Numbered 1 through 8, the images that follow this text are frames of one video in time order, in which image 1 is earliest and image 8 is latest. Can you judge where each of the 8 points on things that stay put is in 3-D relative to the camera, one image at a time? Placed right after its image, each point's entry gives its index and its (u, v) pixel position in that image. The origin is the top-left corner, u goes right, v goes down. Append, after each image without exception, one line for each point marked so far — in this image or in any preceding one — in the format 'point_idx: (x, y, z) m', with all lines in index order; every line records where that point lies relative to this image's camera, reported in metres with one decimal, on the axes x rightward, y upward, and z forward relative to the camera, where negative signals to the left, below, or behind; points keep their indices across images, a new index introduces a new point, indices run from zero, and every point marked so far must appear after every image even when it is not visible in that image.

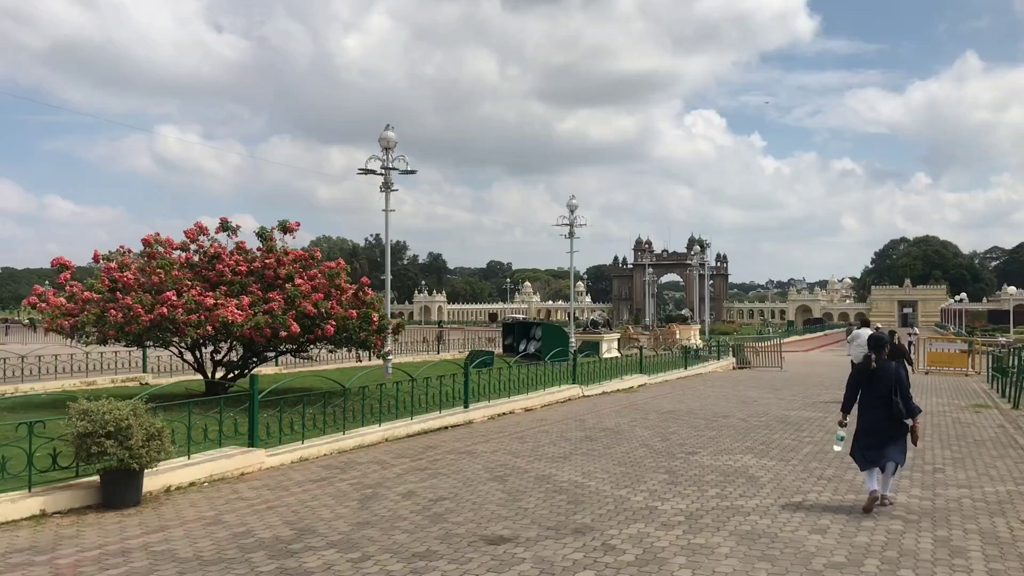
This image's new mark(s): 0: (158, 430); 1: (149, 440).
0: (-2.4, -1.0, +6.7) m
1: (-2.5, -1.0, +6.7) m
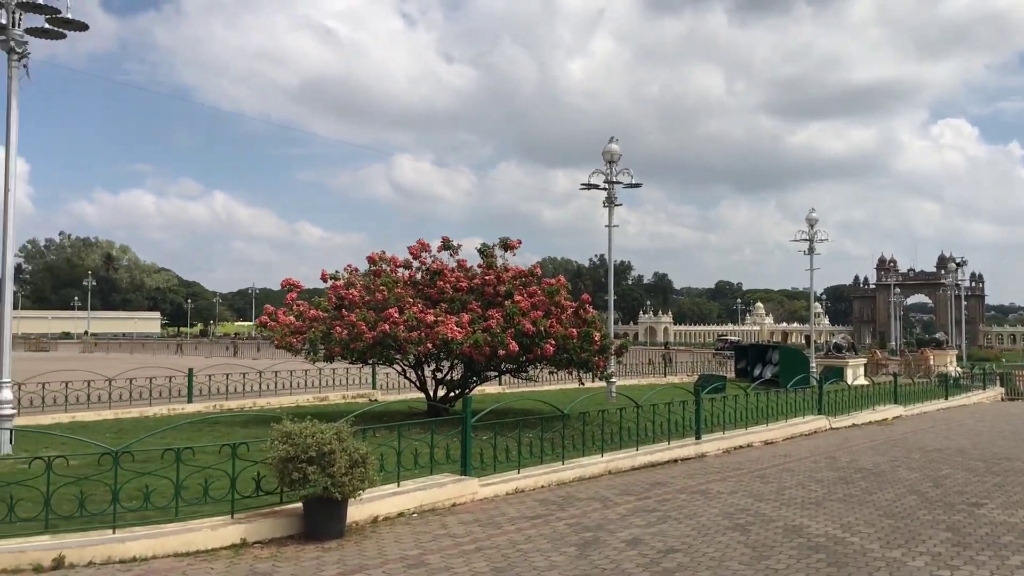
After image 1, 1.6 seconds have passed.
0: (-1.0, -1.1, +6.2) m
1: (-1.0, -1.1, +6.1) m
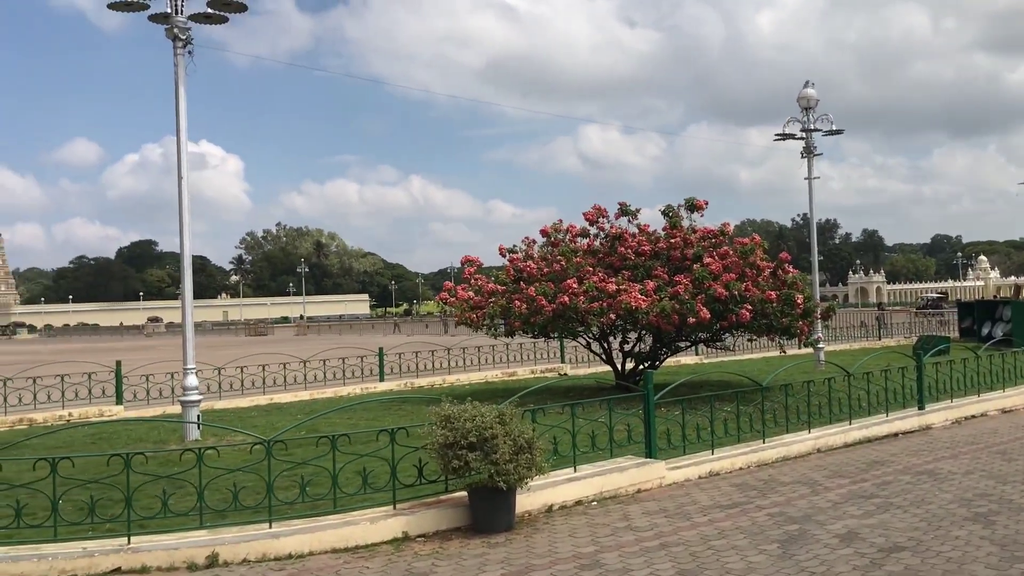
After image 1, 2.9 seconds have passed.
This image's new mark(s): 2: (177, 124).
0: (+0.1, -0.9, +5.6) m
1: (0.0, -0.9, +5.5) m
2: (-3.2, +1.5, +9.3) m
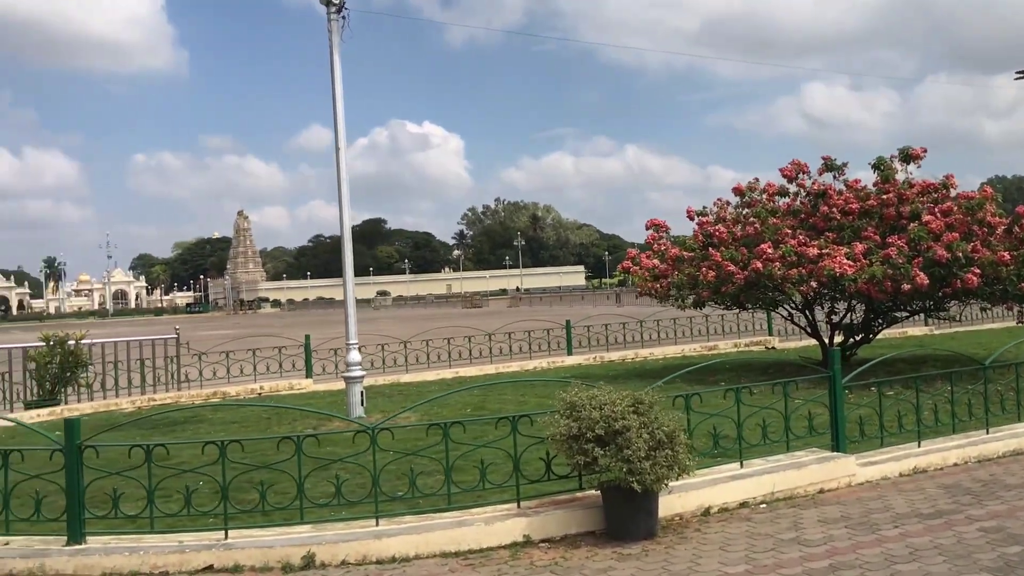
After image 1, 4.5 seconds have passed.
0: (+0.8, -0.7, +4.7) m
1: (+0.7, -0.8, +4.7) m
2: (-1.7, +1.8, +9.0) m
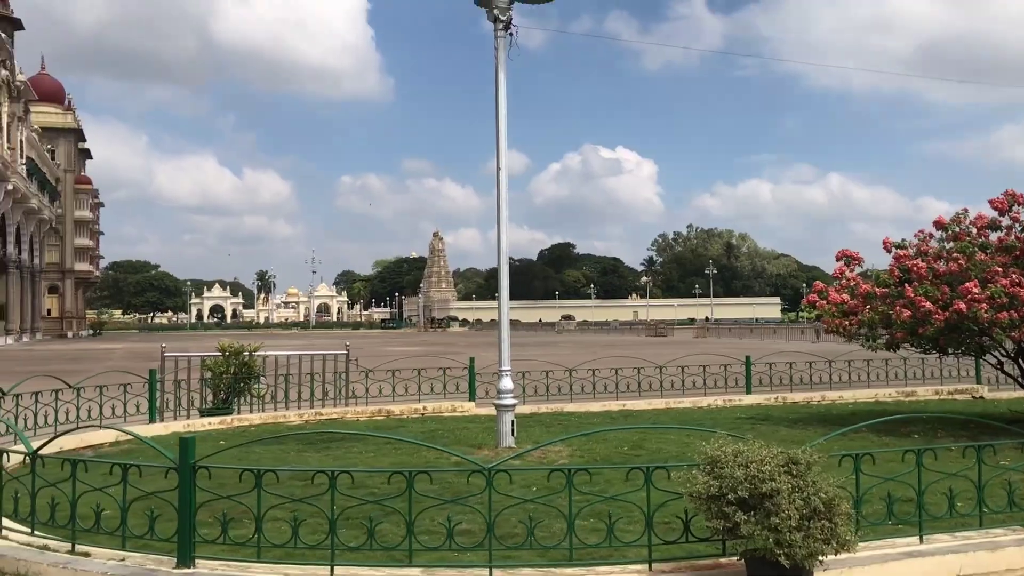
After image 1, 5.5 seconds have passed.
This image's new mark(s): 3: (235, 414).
0: (+1.3, -0.9, +4.0) m
1: (+1.2, -0.9, +4.0) m
2: (-0.1, +1.6, +8.7) m
3: (-3.2, -1.5, +11.2) m
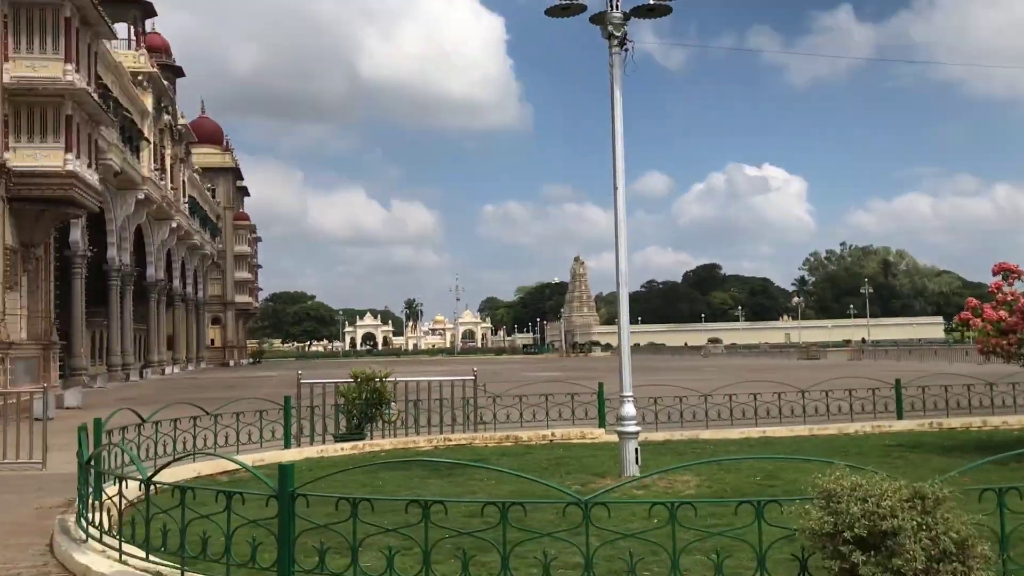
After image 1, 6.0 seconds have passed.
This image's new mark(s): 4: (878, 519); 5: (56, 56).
0: (+1.7, -0.9, +3.6) m
1: (+1.6, -1.0, +3.6) m
2: (+0.9, +1.4, +8.5) m
3: (-1.7, -1.8, +11.3) m
4: (+1.4, -0.9, +3.6) m
5: (-8.2, +4.2, +17.5) m
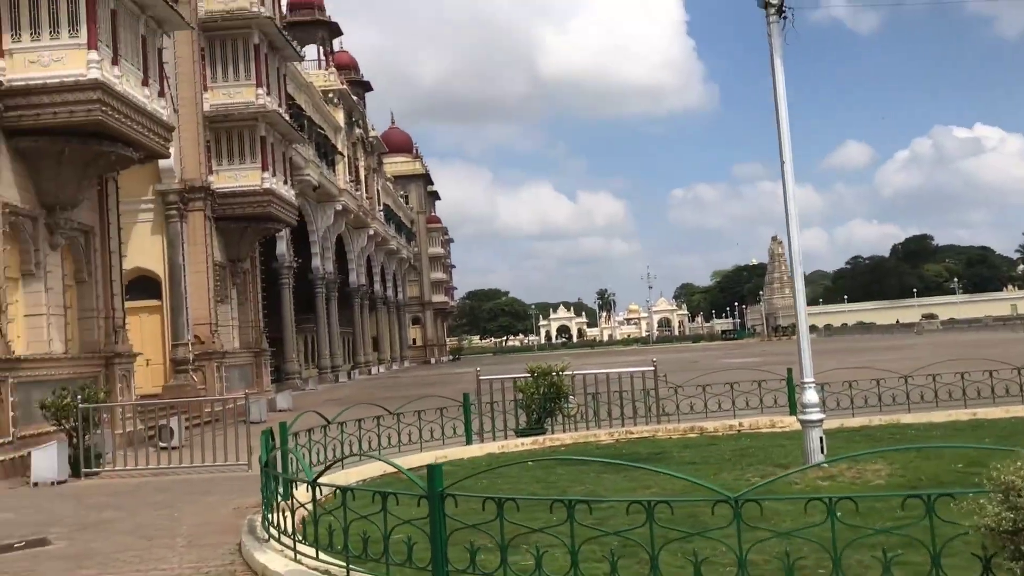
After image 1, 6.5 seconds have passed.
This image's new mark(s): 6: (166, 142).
0: (+2.1, -0.8, +3.1) m
1: (+2.0, -0.9, +3.1) m
2: (+2.2, +1.5, +8.1) m
3: (+0.4, -1.7, +11.4) m
4: (+1.8, -0.7, +3.2) m
5: (-5.1, +4.0, +18.7) m
6: (-5.0, +2.1, +14.0) m
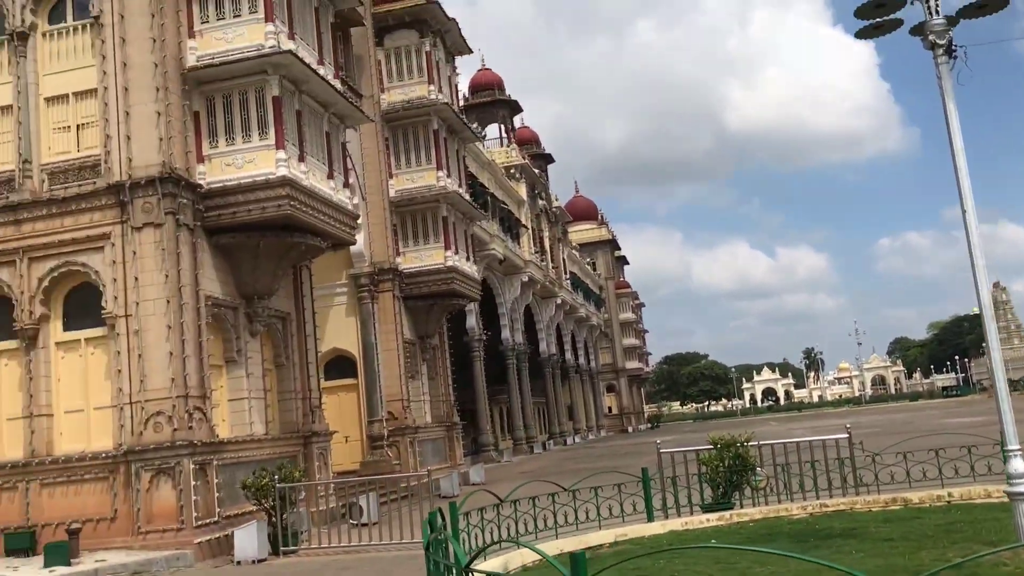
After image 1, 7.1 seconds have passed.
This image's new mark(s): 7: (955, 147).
0: (+2.4, -0.9, +2.5) m
1: (+2.3, -1.0, +2.5) m
2: (+3.4, +1.1, +7.5) m
3: (+2.5, -2.4, +10.8) m
4: (+2.2, -0.9, +2.6) m
5: (-1.7, +2.5, +19.5) m
6: (-2.4, +0.9, +14.7) m
7: (+3.3, +1.1, +7.3) m
